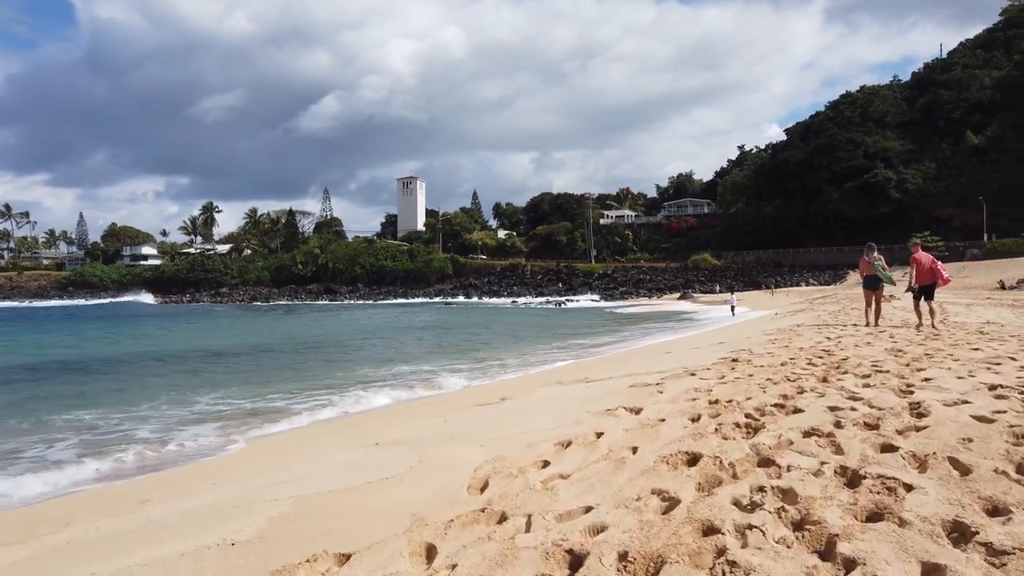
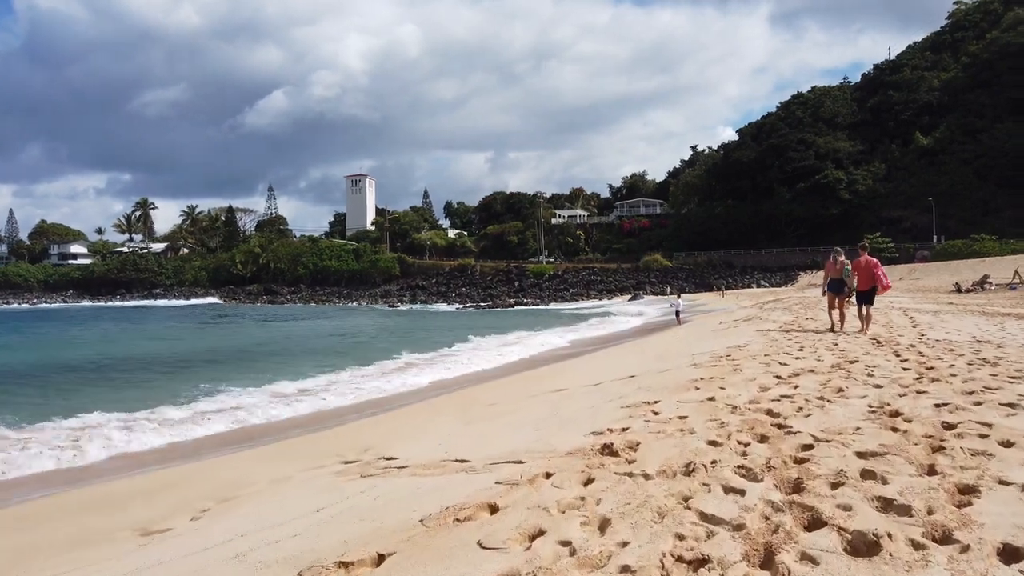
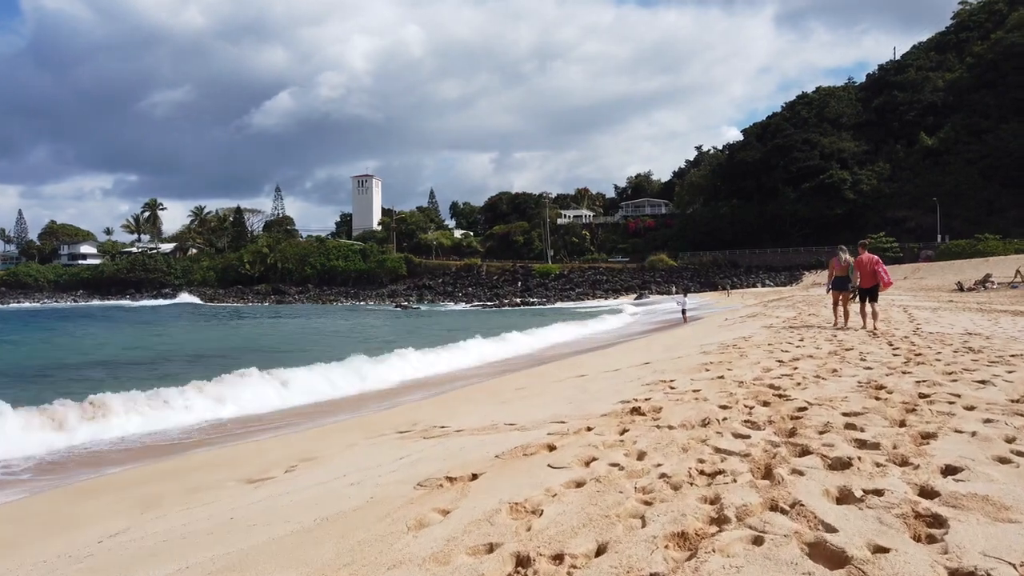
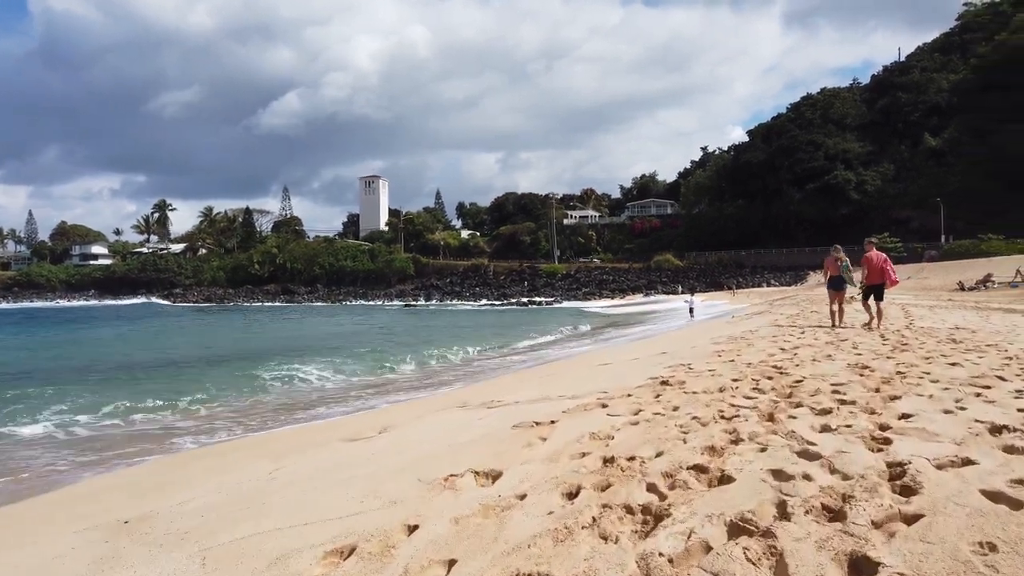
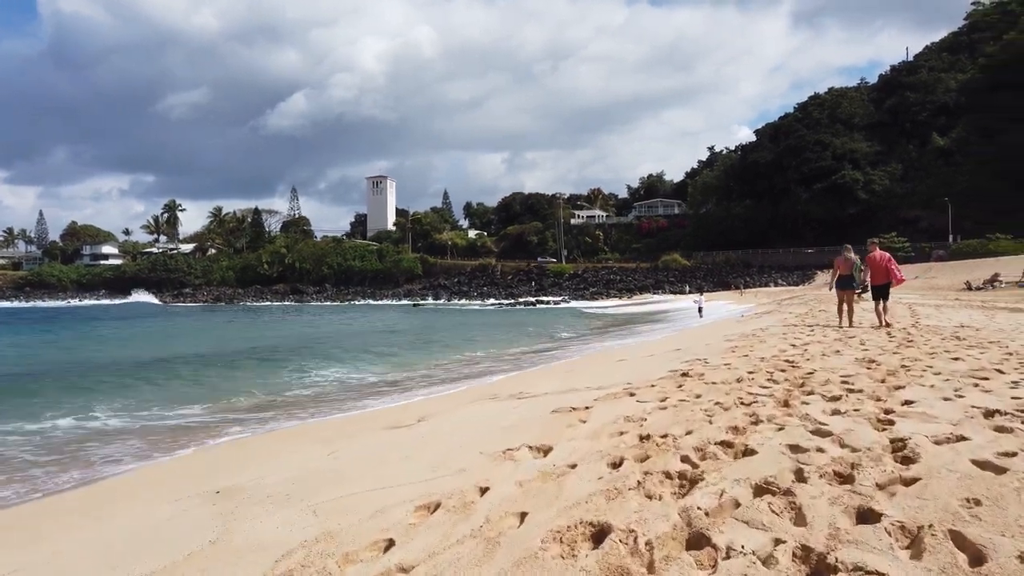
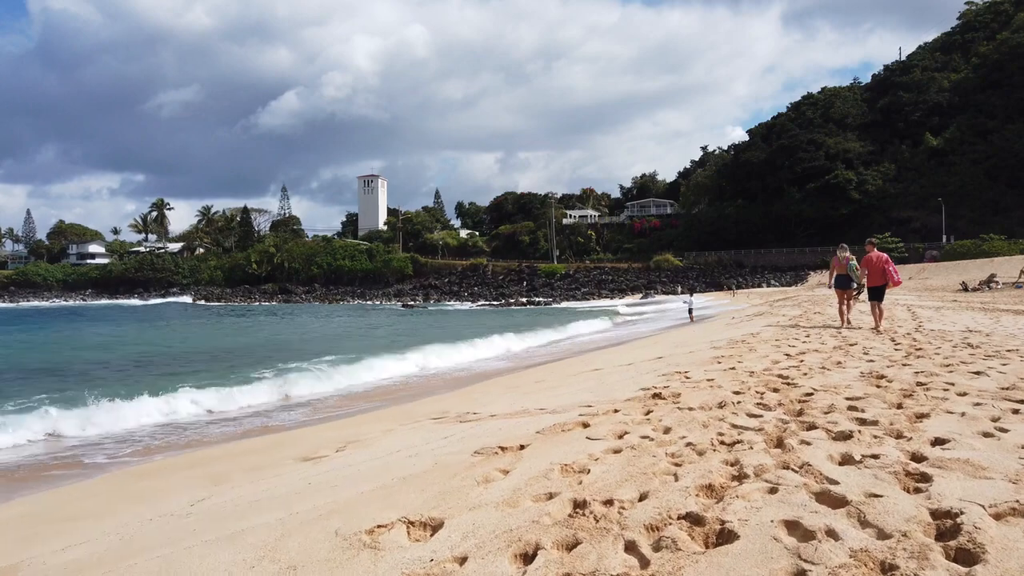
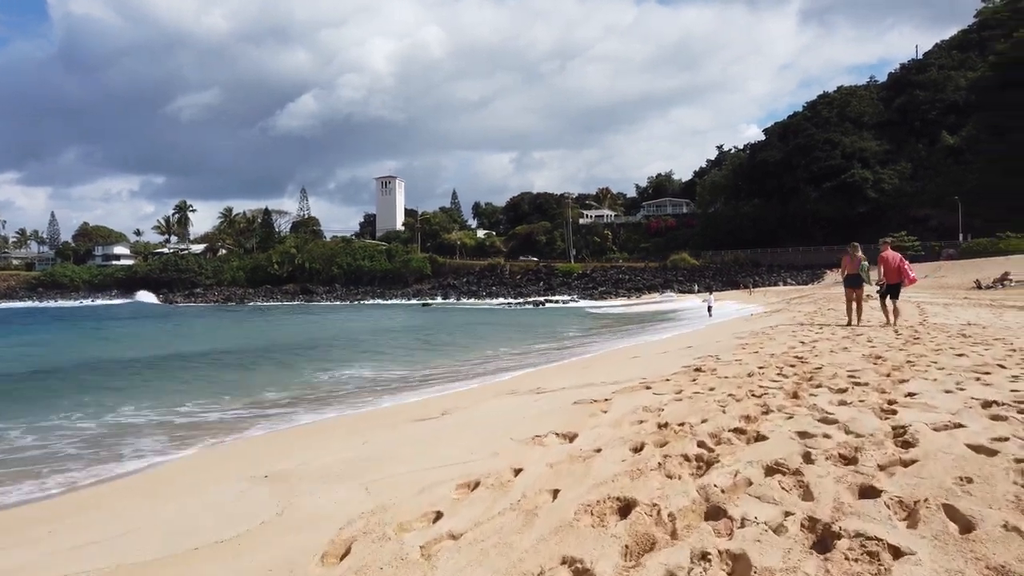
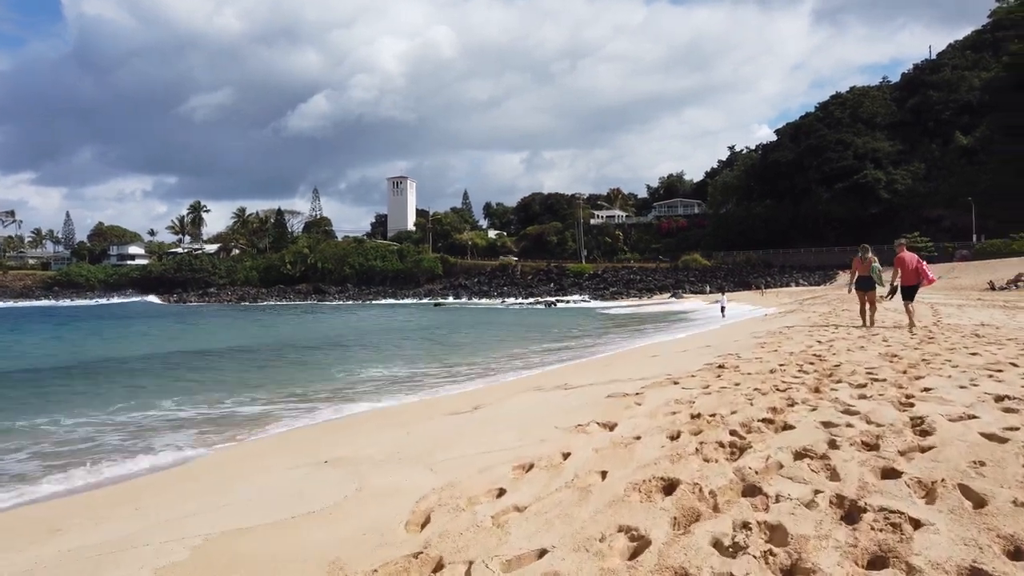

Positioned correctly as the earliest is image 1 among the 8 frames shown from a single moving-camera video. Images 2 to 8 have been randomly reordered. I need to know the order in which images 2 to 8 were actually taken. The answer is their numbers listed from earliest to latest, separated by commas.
8, 7, 5, 4, 6, 3, 2
